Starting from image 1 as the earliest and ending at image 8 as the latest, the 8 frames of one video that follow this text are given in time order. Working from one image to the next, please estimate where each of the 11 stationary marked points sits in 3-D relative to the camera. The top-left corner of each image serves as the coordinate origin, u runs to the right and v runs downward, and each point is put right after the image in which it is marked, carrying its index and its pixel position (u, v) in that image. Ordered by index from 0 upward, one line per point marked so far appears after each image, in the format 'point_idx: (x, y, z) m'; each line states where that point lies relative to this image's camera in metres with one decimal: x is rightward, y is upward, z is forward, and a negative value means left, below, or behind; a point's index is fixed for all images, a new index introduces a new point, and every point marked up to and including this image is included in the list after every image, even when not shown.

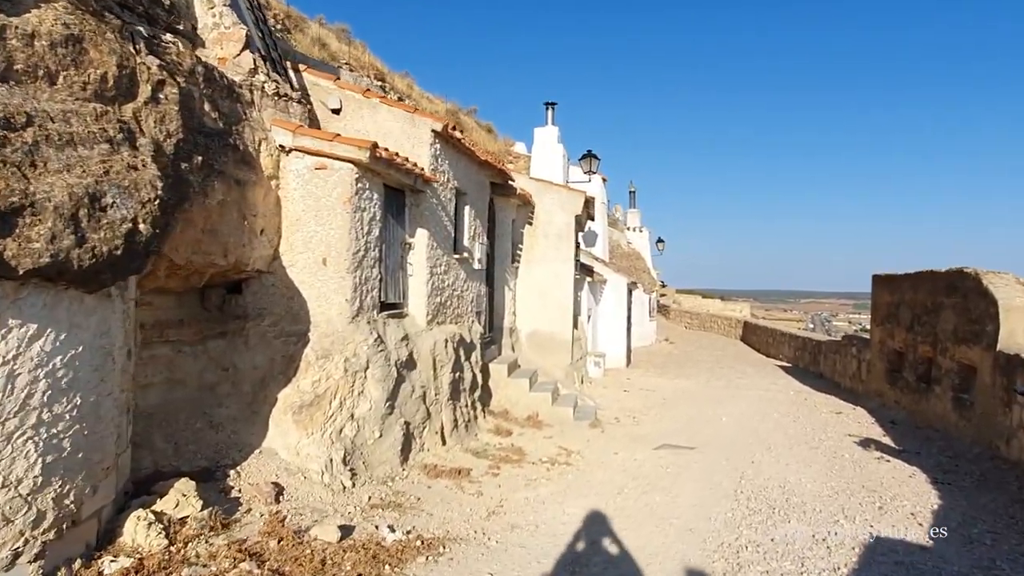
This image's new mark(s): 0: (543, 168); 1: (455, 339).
0: (+0.8, +3.0, +18.0) m
1: (-0.7, -0.6, +8.3) m
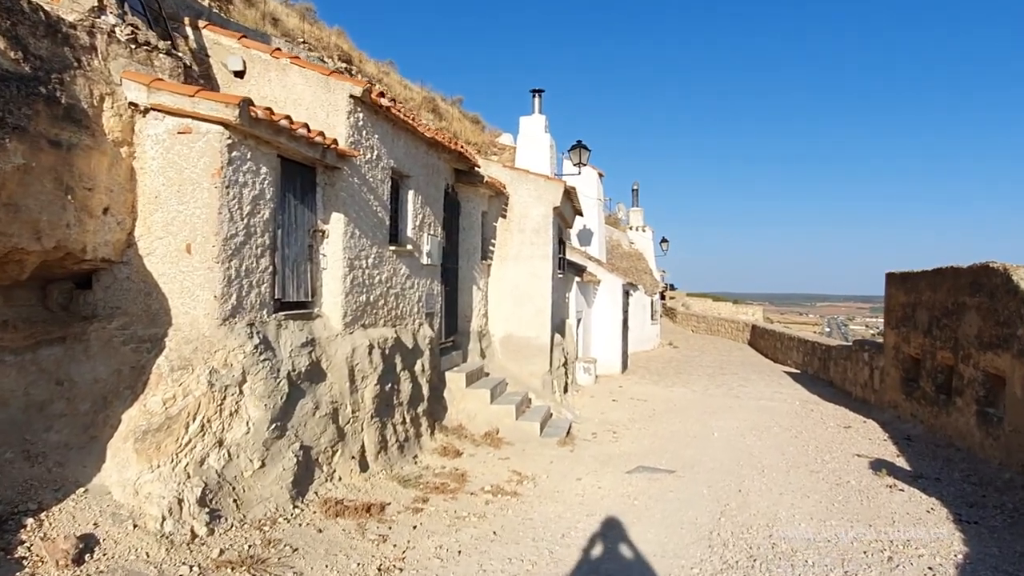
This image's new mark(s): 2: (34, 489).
0: (+0.4, +2.9, +16.7) m
1: (-1.2, -0.6, +7.1) m
2: (-2.7, -1.2, +4.2) m
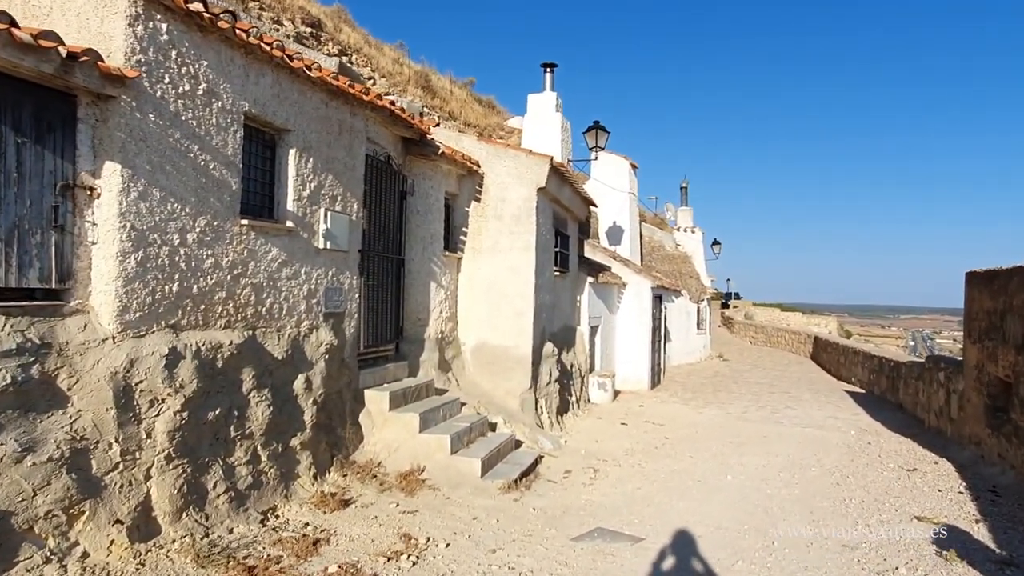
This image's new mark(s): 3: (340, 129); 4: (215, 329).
0: (+0.5, +2.9, +14.6) m
1: (-2.0, -0.5, +5.1) m
2: (-3.8, -1.0, +2.3) m
3: (-1.6, +1.5, +6.7) m
4: (-2.1, -0.3, +5.1) m
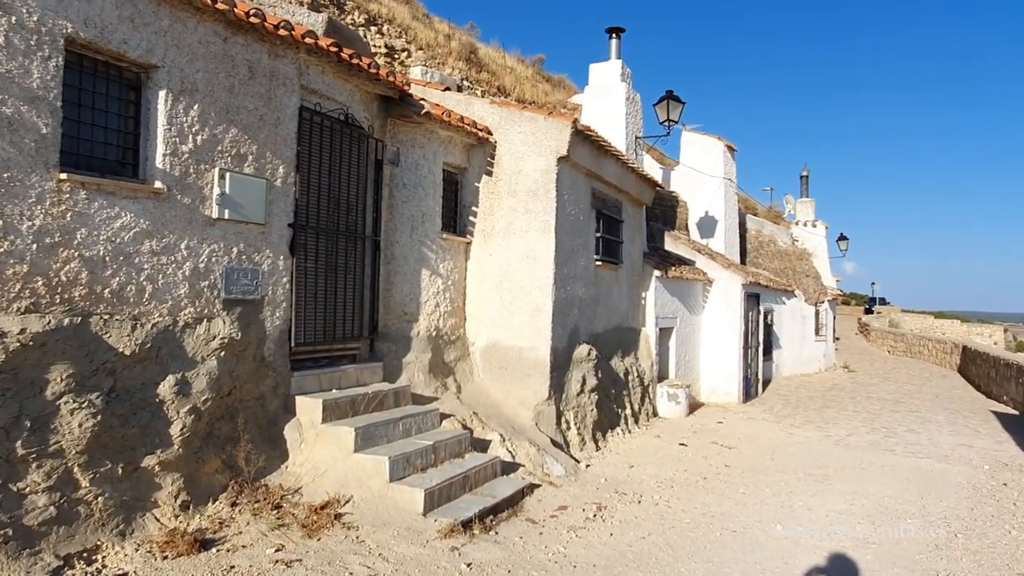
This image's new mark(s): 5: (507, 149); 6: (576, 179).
0: (+1.5, +3.0, +12.8) m
1: (-2.6, -0.3, +3.9) m
2: (-4.9, -0.8, +1.5) m
3: (-1.9, +1.6, +5.4) m
4: (-2.7, -0.1, +3.9) m
5: (-0.1, +1.6, +8.3) m
6: (+0.8, +1.3, +8.7) m
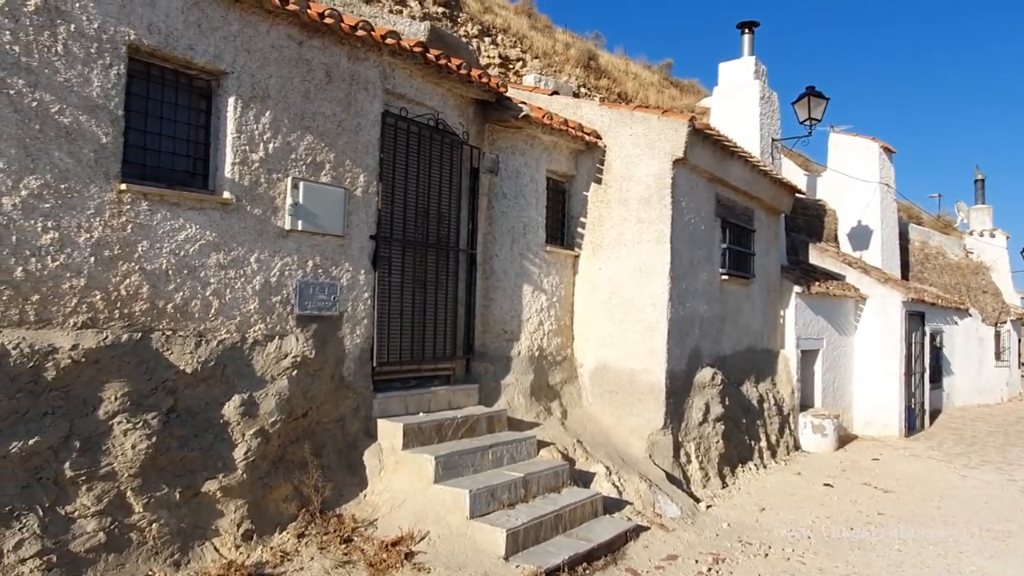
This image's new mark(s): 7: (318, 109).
0: (+3.5, +2.7, +11.7) m
1: (-2.3, -0.4, +3.7) m
2: (-5.0, -0.9, +1.8) m
3: (-1.3, +1.5, +5.1) m
4: (-2.3, -0.2, +3.8) m
5: (+1.1, +1.4, +7.6) m
6: (+2.0, +1.1, +7.9) m
7: (-1.3, +1.2, +5.1) m
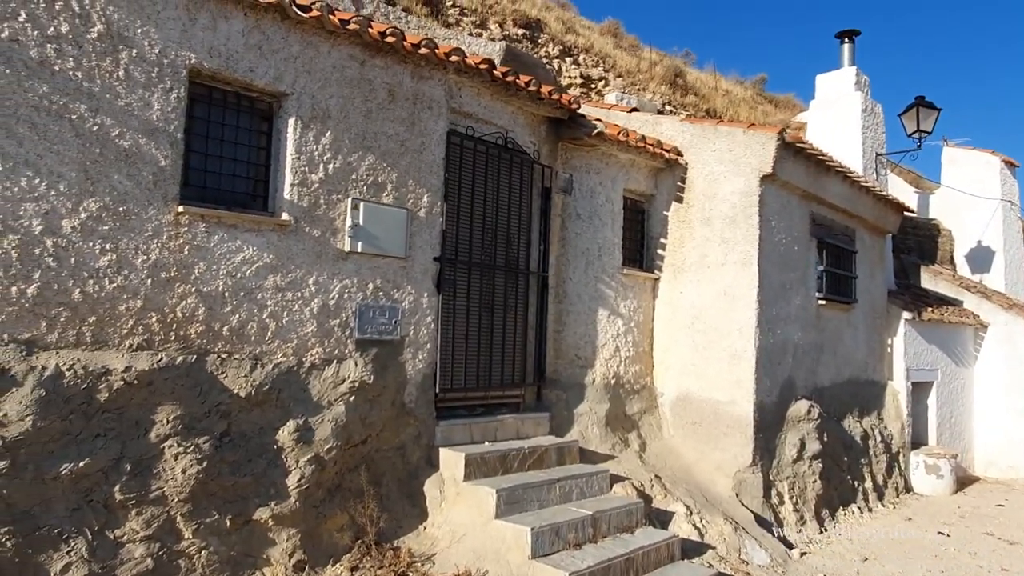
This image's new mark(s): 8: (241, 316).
0: (+4.8, +2.3, +11.0) m
1: (-2.0, -0.5, +3.7) m
2: (-4.9, -0.9, +2.1) m
3: (-0.8, +1.3, +5.0) m
4: (-2.1, -0.3, +3.8) m
5: (+1.9, +1.2, +7.2) m
6: (+2.8, +0.9, +7.3) m
7: (-0.9, +1.1, +5.0) m
8: (-1.6, -0.2, +4.3) m
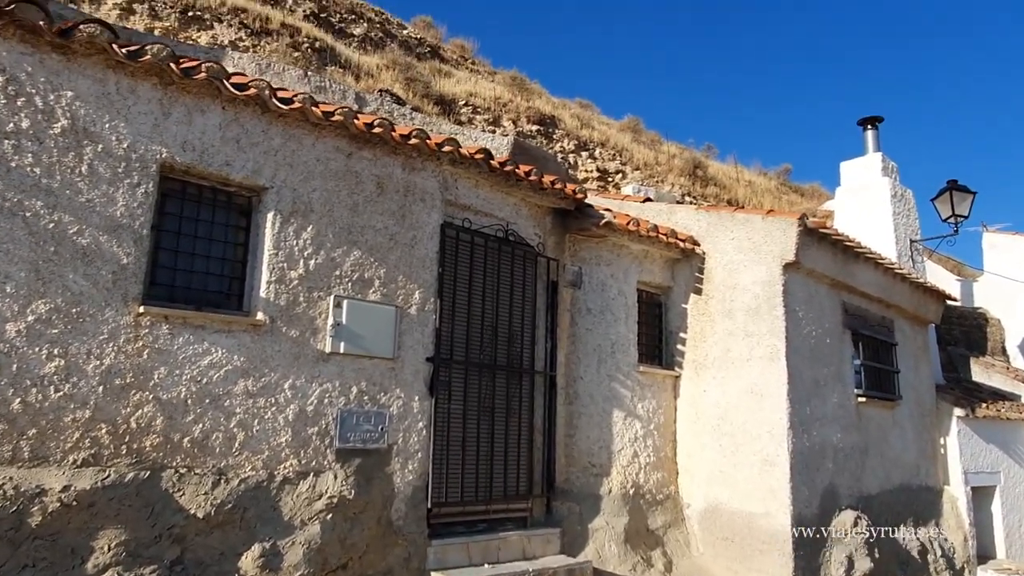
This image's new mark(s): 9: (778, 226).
0: (+5.0, +1.0, +10.6) m
1: (-2.1, -1.0, +3.3) m
2: (-5.1, -1.2, +1.8) m
3: (-0.9, +0.7, +4.8) m
4: (-2.1, -0.8, +3.4) m
5: (+1.9, +0.3, +6.8) m
6: (+2.9, 0.0, +6.9) m
7: (-0.9, +0.4, +4.7) m
8: (-1.6, -0.7, +3.9) m
9: (+2.4, +0.6, +6.5) m
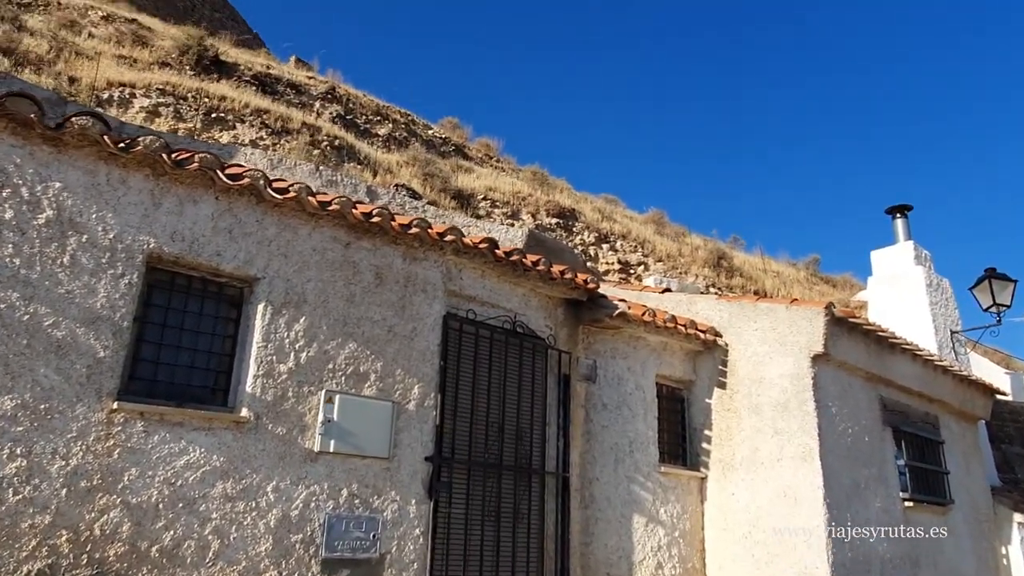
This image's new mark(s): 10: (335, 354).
0: (+5.3, -0.3, +10.2) m
1: (-2.1, -1.4, +3.0) m
2: (-5.2, -1.5, +1.6) m
3: (-0.8, +0.1, +4.7) m
4: (-2.2, -1.3, +3.1) m
5: (+2.1, -0.6, +6.5) m
6: (+3.0, -0.9, +6.4) m
7: (-0.9, -0.2, +4.5) m
8: (-1.7, -1.2, +3.6) m
9: (+2.4, -0.2, +6.1) m
10: (-1.1, -0.4, +4.4) m
